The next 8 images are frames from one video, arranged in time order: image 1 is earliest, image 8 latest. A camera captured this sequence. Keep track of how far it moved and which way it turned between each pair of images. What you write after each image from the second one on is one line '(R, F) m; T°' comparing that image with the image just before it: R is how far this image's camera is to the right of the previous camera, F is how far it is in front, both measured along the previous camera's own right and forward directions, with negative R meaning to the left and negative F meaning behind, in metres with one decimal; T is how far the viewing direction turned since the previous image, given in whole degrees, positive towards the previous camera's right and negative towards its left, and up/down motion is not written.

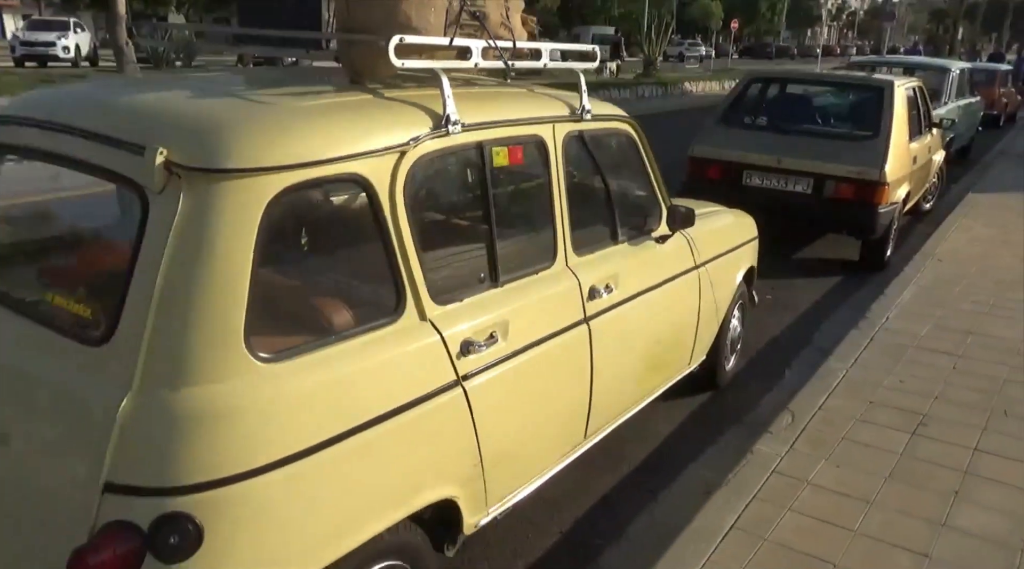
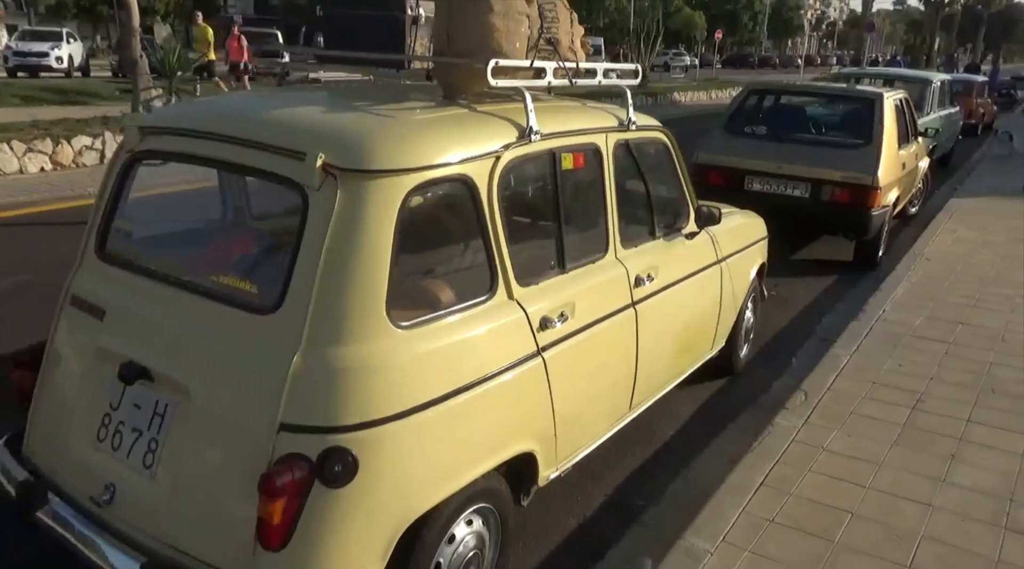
(-0.3, -0.4) m; +1°
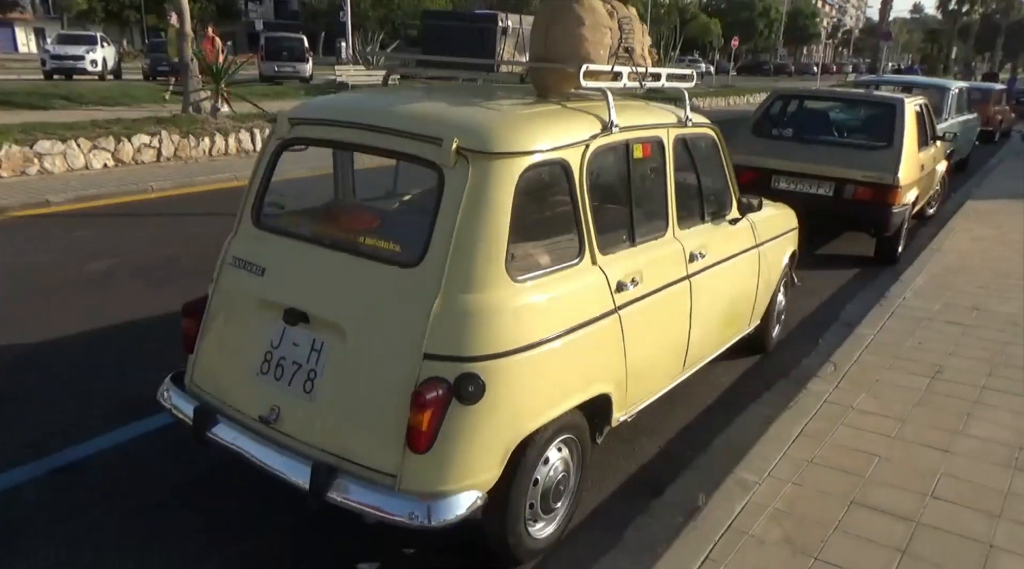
(-0.3, -0.6) m; -1°
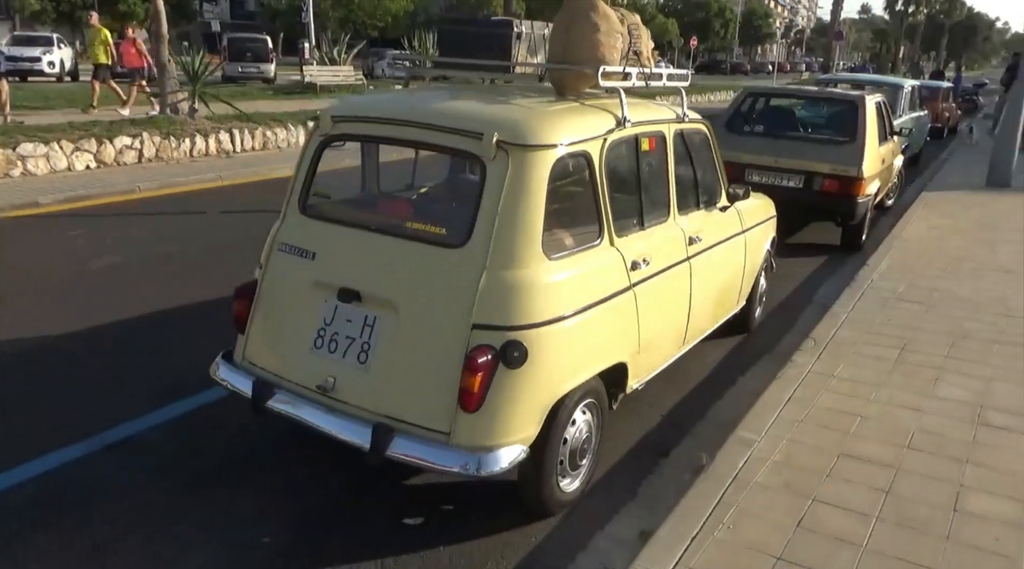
(-0.3, -0.4) m; +3°
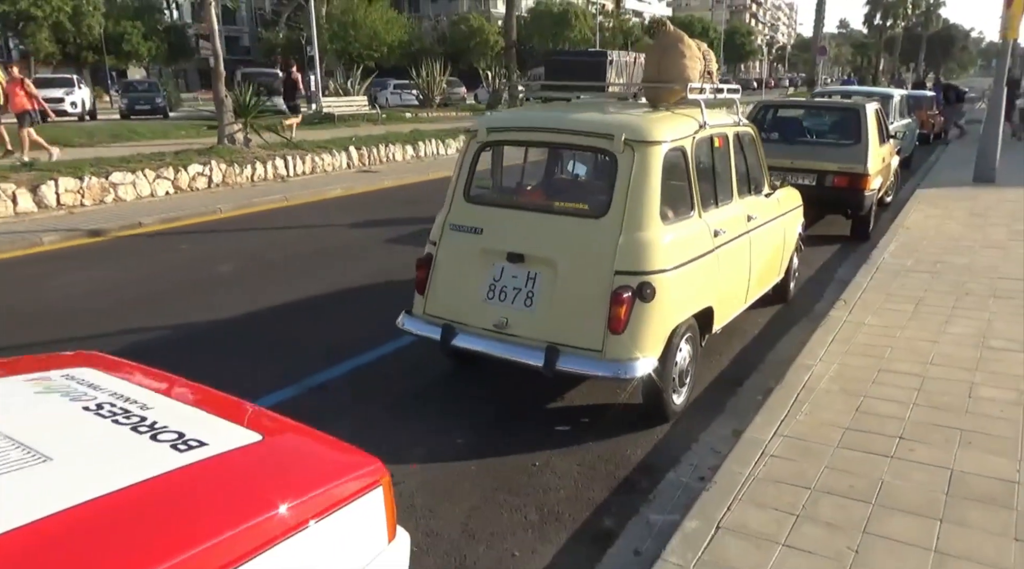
(-0.8, -1.2) m; +1°
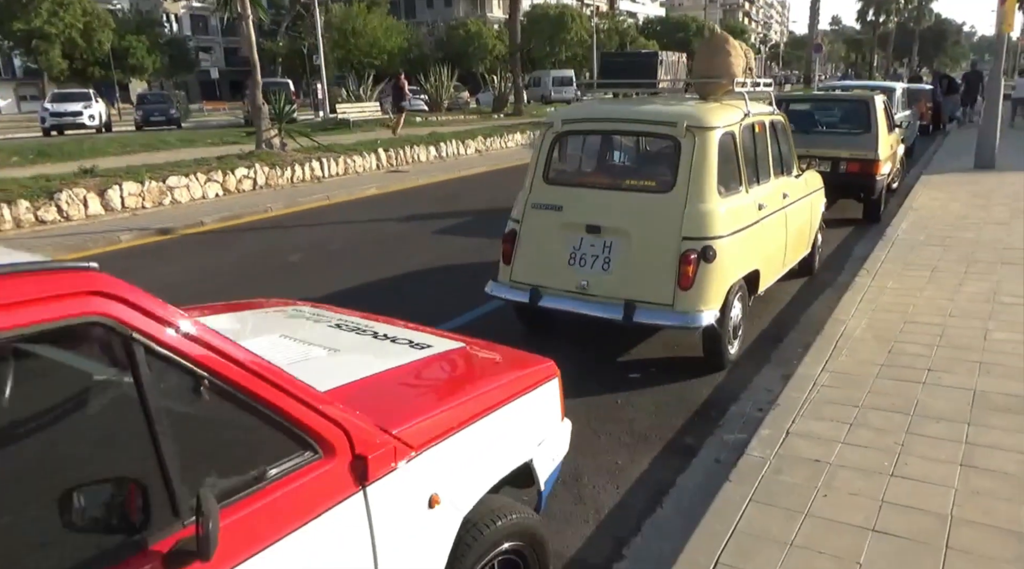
(-0.6, -0.8) m; 0°
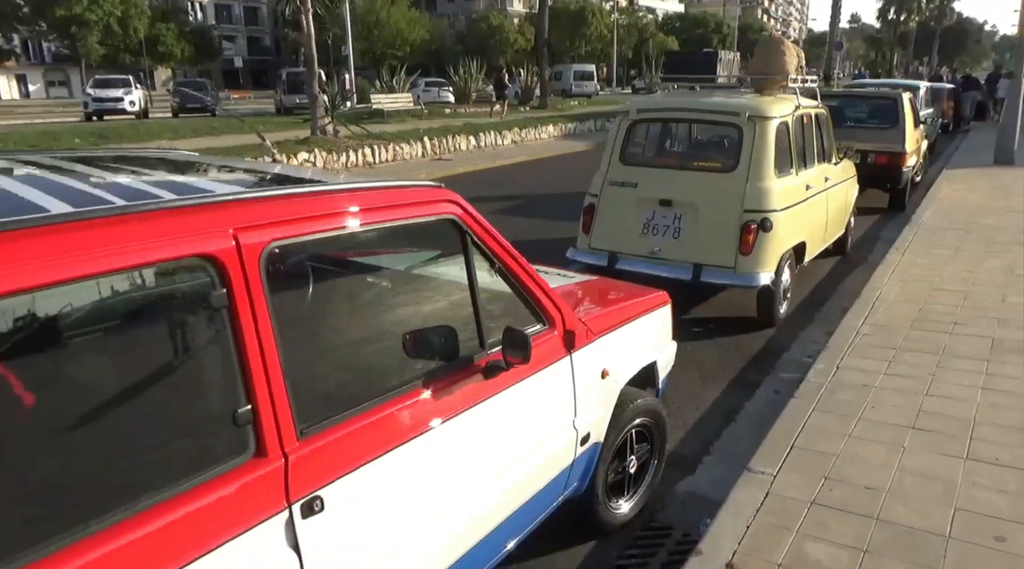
(-0.6, -0.9) m; -1°
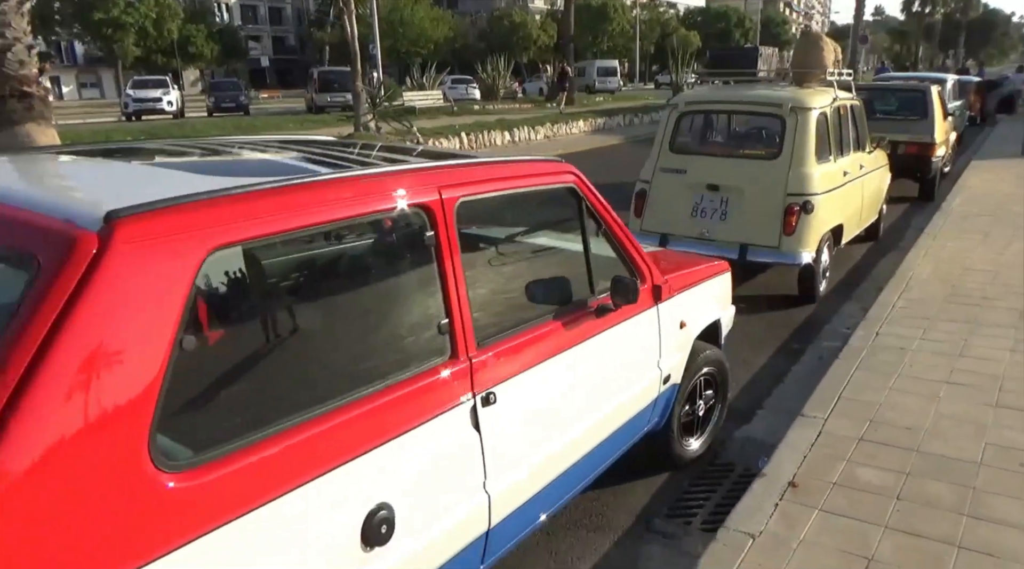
(-0.3, -0.6) m; -2°
